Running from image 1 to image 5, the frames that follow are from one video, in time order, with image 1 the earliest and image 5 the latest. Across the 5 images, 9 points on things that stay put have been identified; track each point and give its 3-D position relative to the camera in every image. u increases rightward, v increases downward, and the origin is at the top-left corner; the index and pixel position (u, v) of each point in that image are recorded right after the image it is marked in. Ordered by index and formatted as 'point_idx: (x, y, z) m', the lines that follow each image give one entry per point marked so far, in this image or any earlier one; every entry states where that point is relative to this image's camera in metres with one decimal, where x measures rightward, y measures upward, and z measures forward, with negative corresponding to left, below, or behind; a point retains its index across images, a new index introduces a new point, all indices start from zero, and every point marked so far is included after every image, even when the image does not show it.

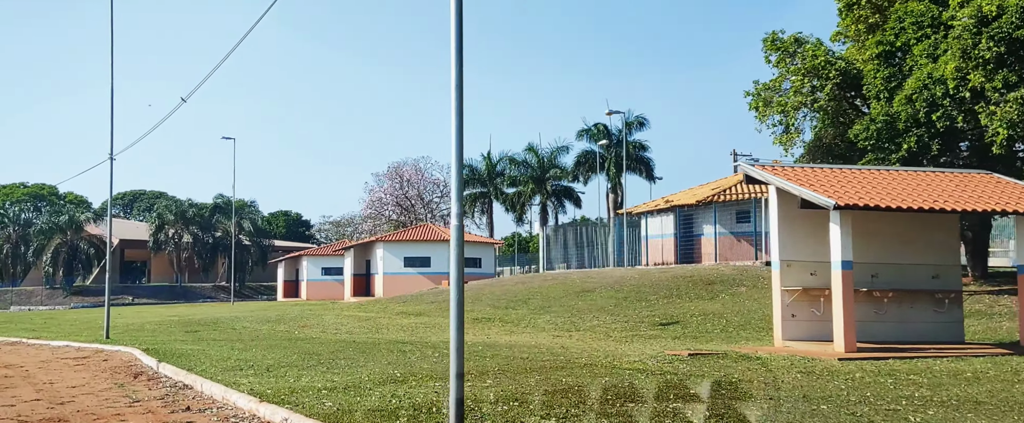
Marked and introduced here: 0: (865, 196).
0: (+6.1, +0.2, +15.7) m
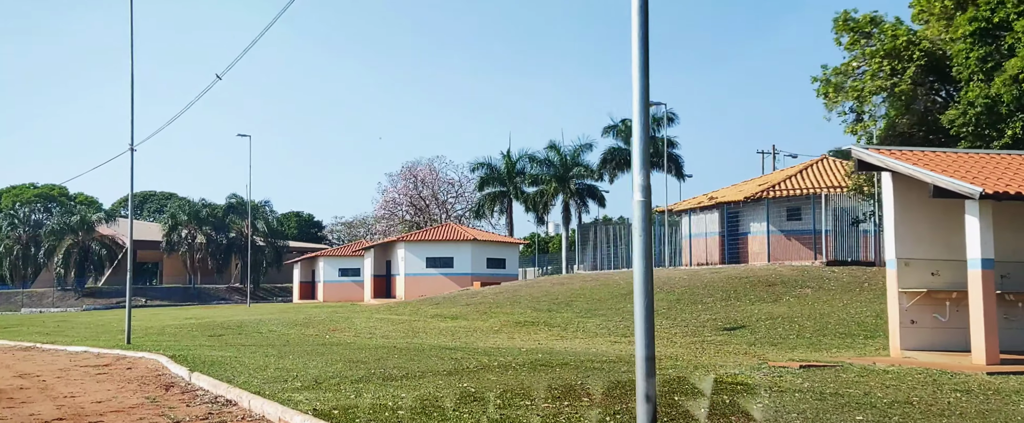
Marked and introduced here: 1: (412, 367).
0: (+7.4, +0.4, +13.6) m
1: (-2.0, -3.1, +18.4) m
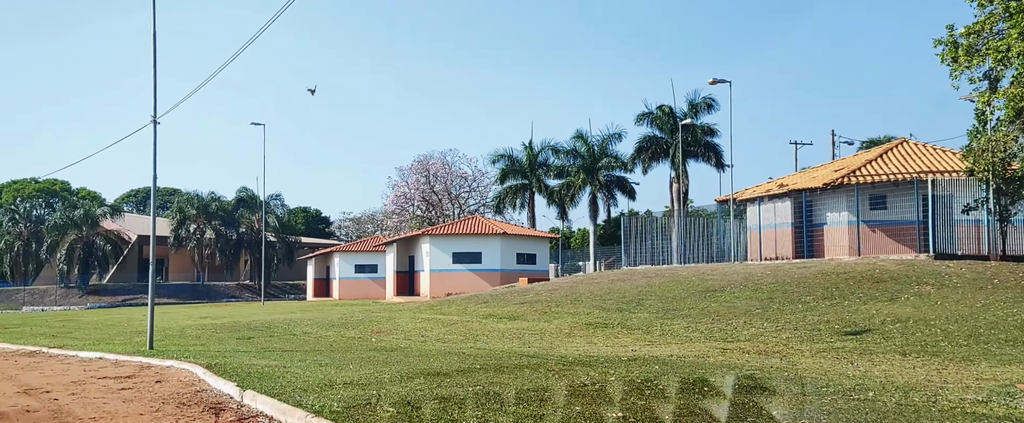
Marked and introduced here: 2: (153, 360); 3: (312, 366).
0: (+9.3, +0.7, +10.2) m
1: (0.0, -2.8, +14.9) m
2: (-7.7, -3.2, +19.7) m
3: (-3.9, -3.0, +18.0) m
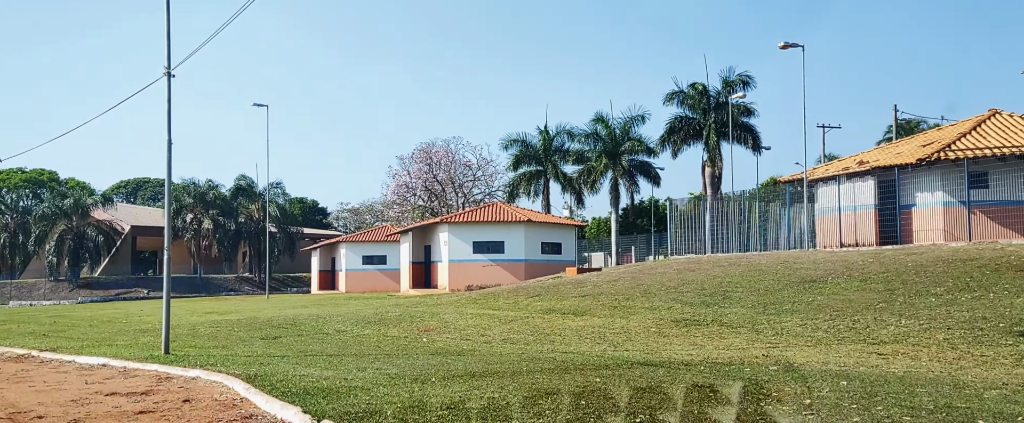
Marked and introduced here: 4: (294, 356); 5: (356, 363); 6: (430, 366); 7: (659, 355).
0: (+11.3, +1.2, +6.4) m
1: (+1.9, -2.3, +11.1) m
2: (-5.8, -2.7, +15.8) m
3: (-2.1, -2.5, +14.2) m
4: (-4.3, -2.8, +18.1) m
5: (-2.8, -2.7, +16.5) m
6: (-1.3, -2.7, +15.9) m
7: (+2.7, -2.7, +17.1) m
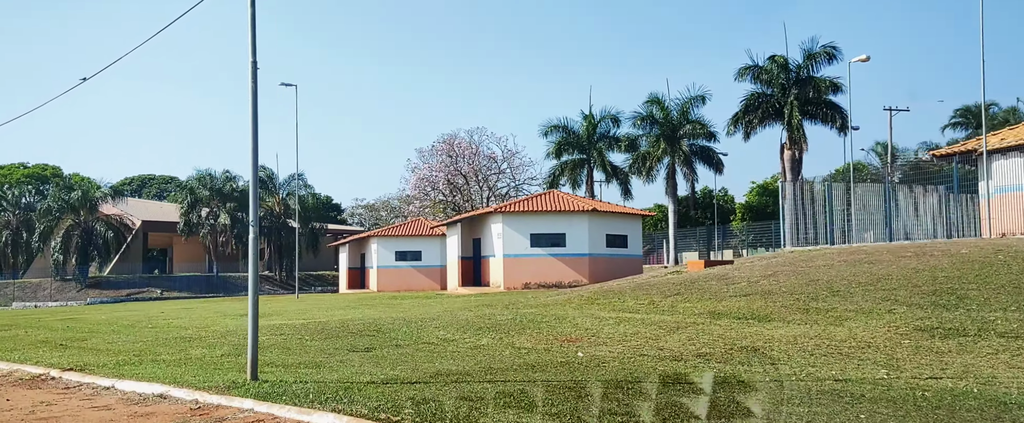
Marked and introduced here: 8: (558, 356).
0: (+14.6, +1.7, +0.7) m
1: (+5.2, -1.8, +5.4) m
2: (-2.5, -2.2, +10.1) m
3: (+1.3, -2.0, +8.5) m
4: (-1.0, -2.3, +12.4) m
5: (+0.5, -2.2, +10.8) m
6: (+2.0, -2.1, +10.2) m
7: (+6.0, -2.1, +11.4) m
8: (+0.8, -2.4, +15.7) m
